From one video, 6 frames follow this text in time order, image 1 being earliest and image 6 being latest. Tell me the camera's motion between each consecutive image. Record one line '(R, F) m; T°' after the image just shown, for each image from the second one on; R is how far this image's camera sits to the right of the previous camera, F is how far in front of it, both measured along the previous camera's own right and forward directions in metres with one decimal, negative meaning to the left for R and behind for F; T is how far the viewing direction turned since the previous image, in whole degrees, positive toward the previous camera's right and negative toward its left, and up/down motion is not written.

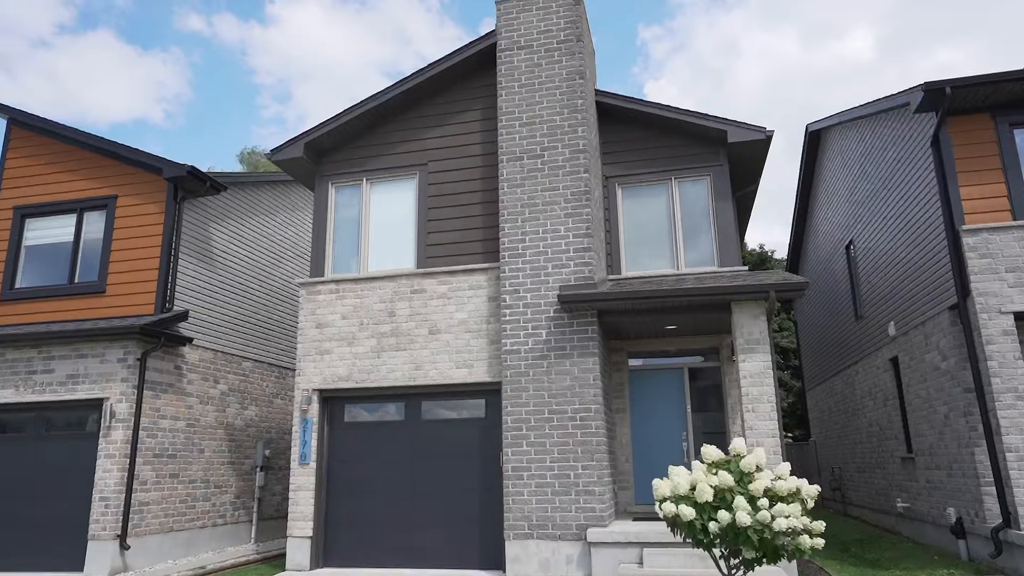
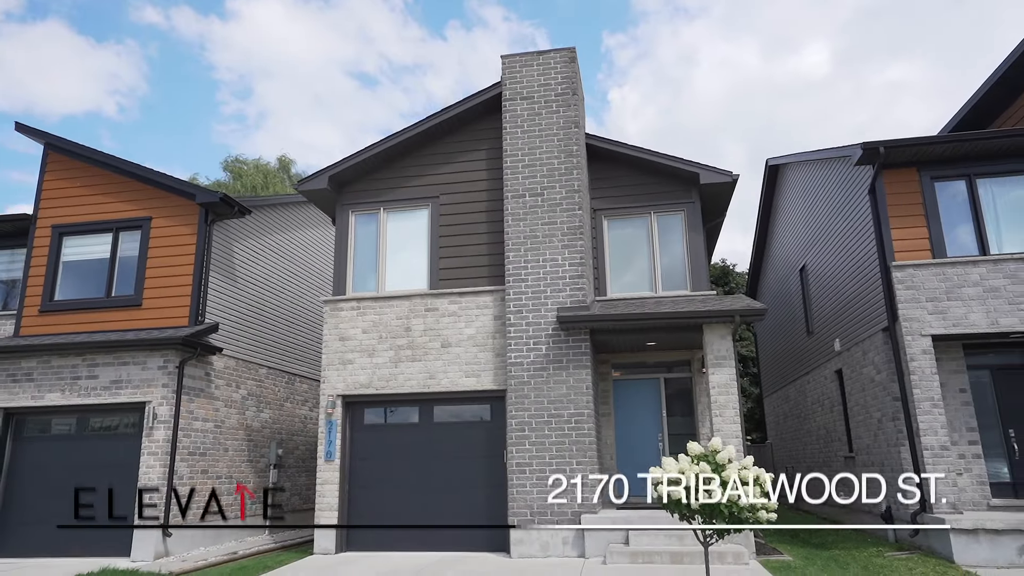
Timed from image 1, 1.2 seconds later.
(-0.6, -1.4) m; +3°
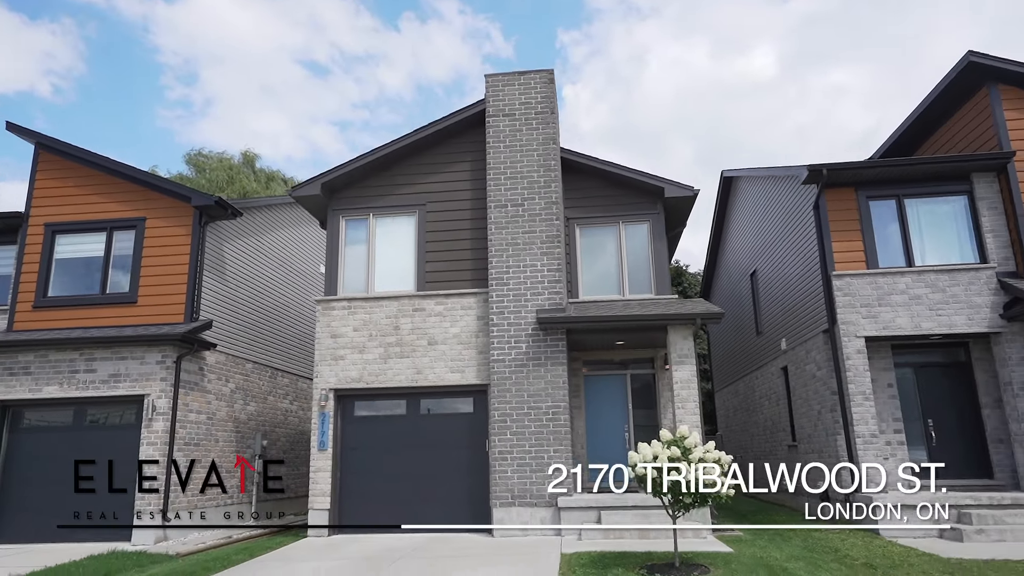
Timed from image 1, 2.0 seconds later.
(-0.5, -0.9) m; +4°
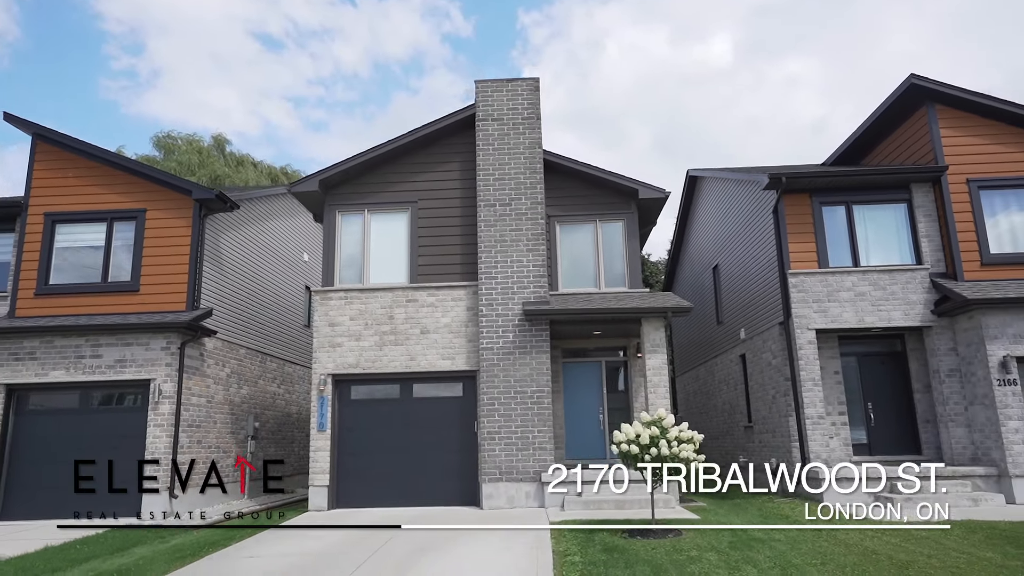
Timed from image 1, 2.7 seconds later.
(-0.5, -0.9) m; +3°
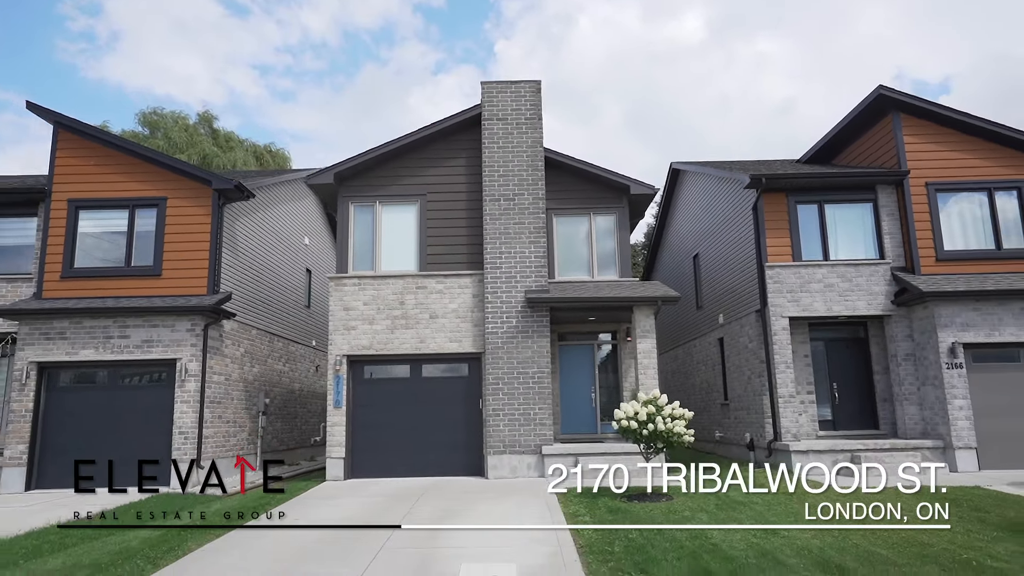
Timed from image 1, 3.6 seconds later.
(-0.6, -1.0) m; +2°
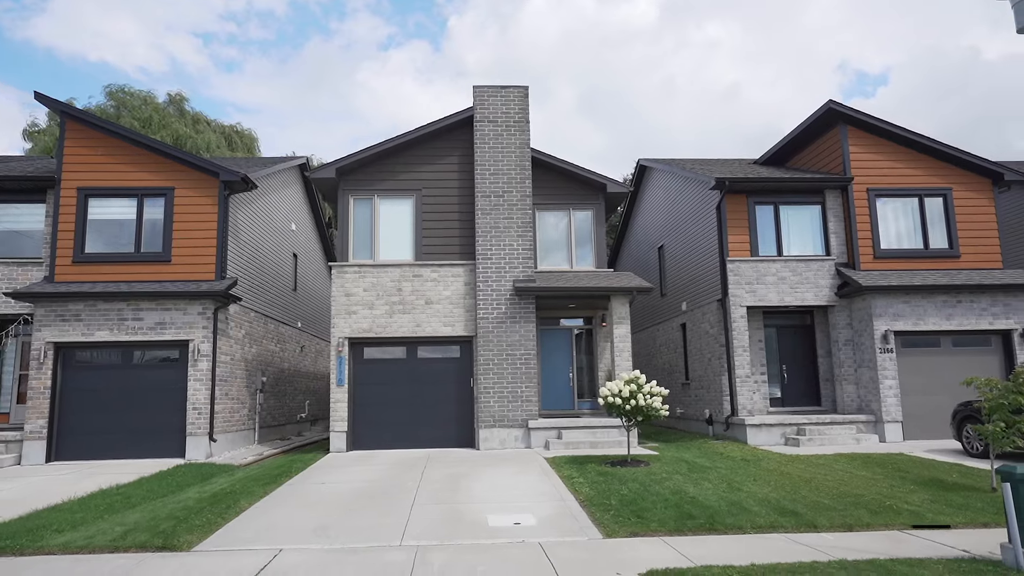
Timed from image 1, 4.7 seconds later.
(-0.8, -1.2) m; +4°
